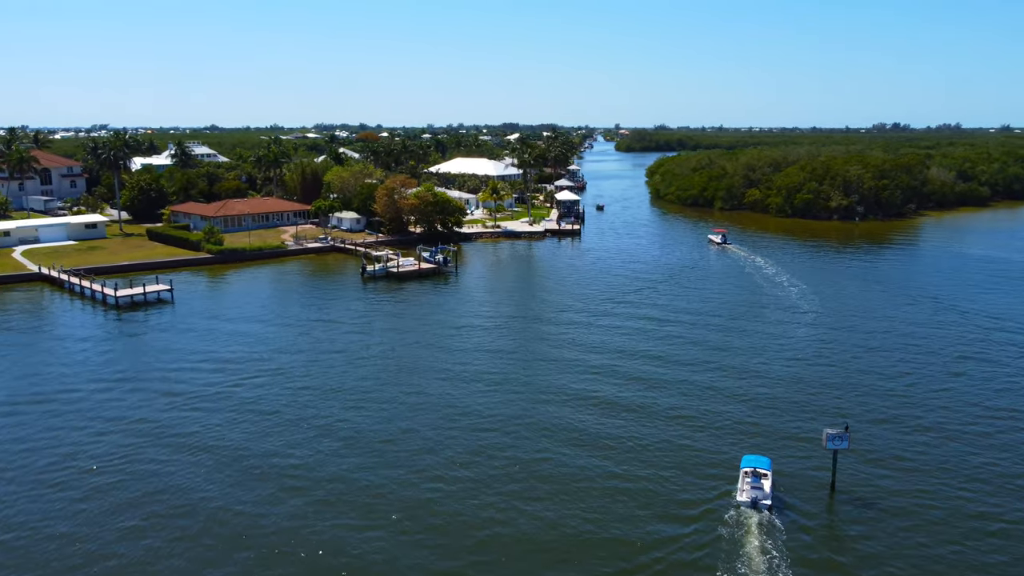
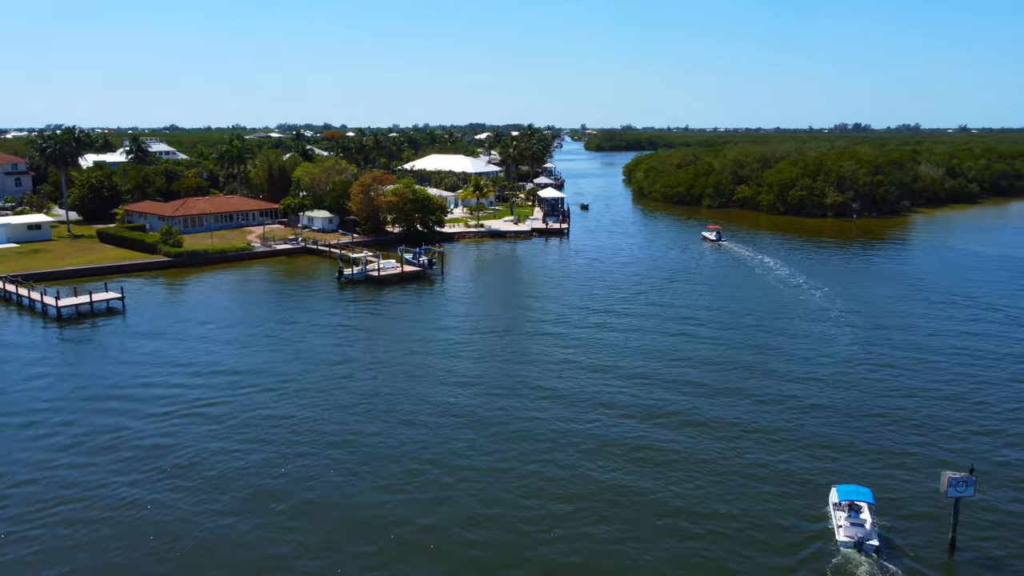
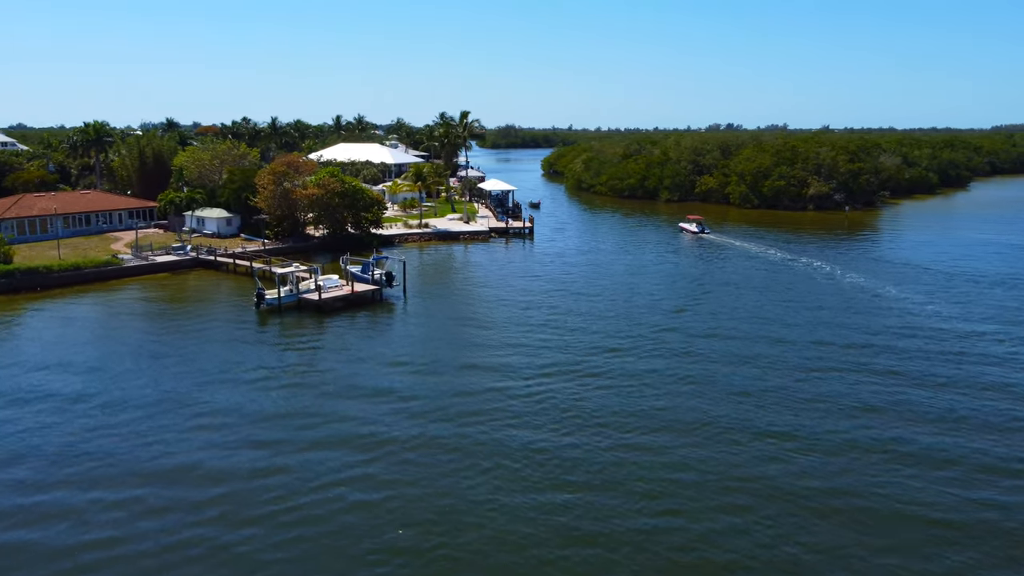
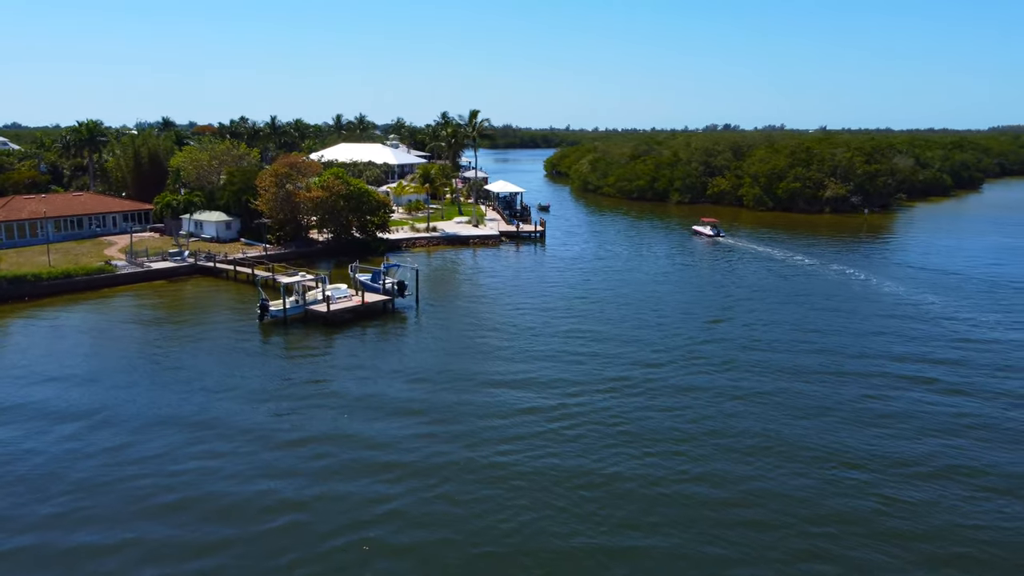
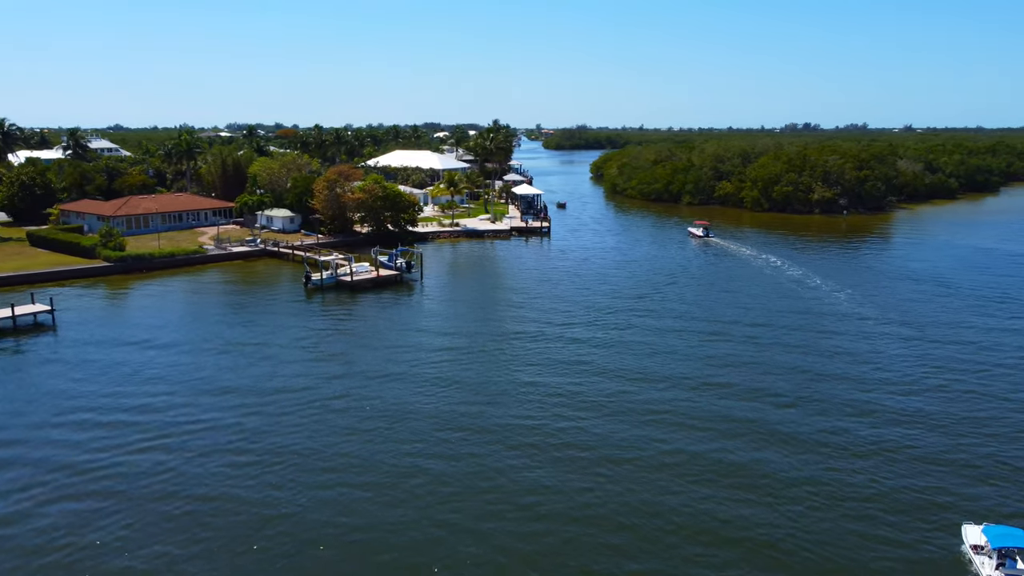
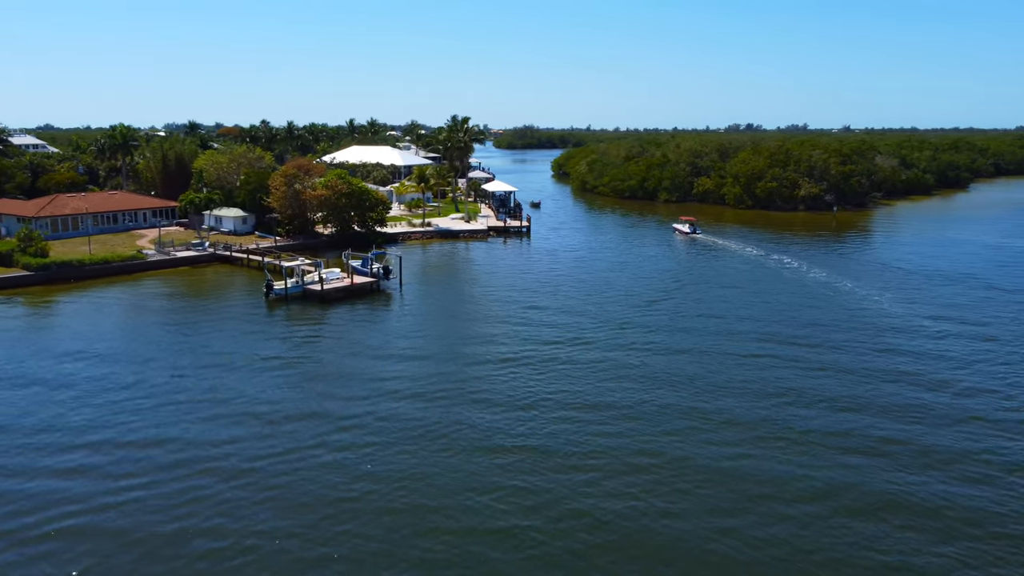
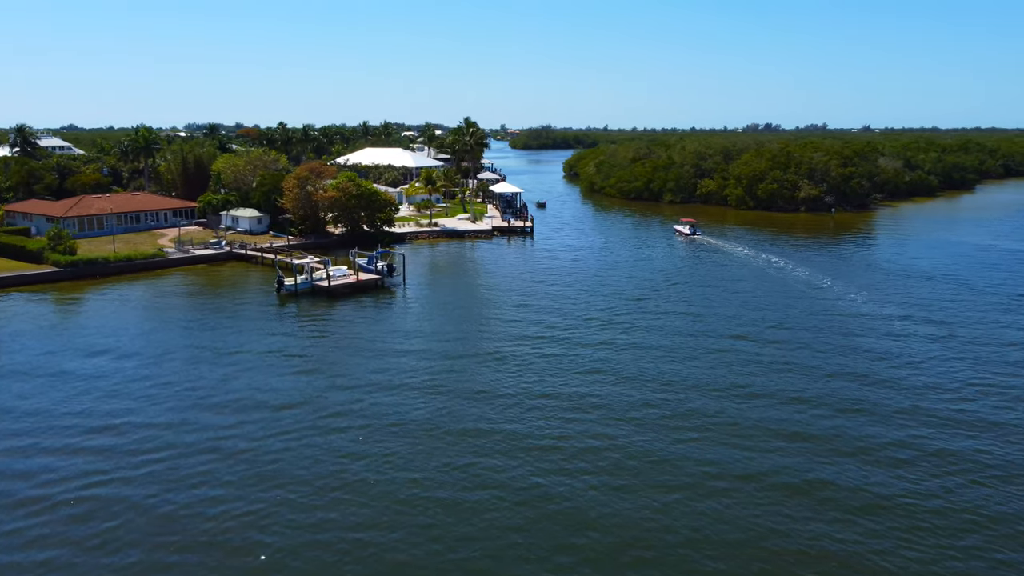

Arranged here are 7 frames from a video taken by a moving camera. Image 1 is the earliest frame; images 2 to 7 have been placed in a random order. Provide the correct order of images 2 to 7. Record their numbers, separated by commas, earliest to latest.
2, 5, 7, 6, 3, 4
